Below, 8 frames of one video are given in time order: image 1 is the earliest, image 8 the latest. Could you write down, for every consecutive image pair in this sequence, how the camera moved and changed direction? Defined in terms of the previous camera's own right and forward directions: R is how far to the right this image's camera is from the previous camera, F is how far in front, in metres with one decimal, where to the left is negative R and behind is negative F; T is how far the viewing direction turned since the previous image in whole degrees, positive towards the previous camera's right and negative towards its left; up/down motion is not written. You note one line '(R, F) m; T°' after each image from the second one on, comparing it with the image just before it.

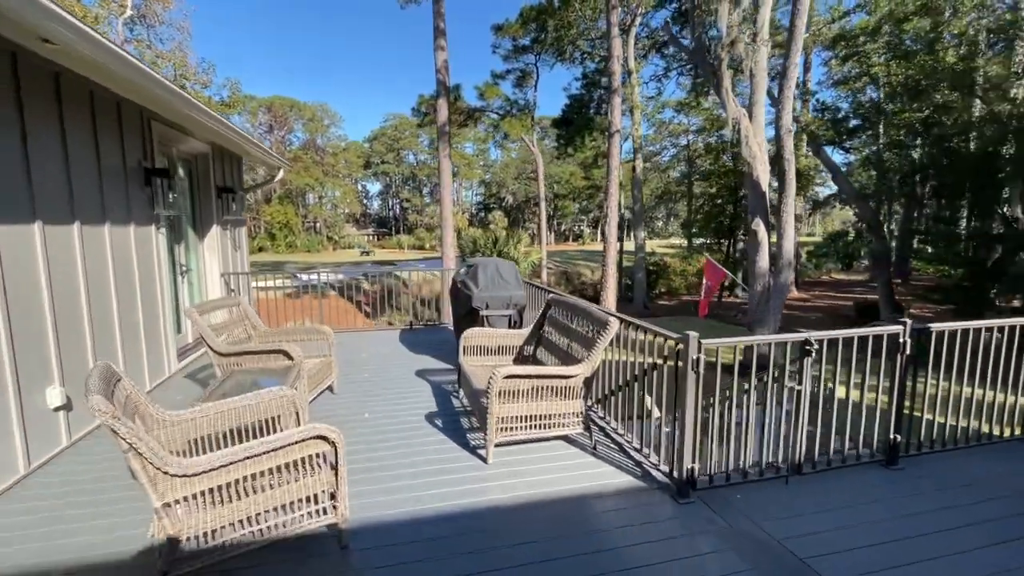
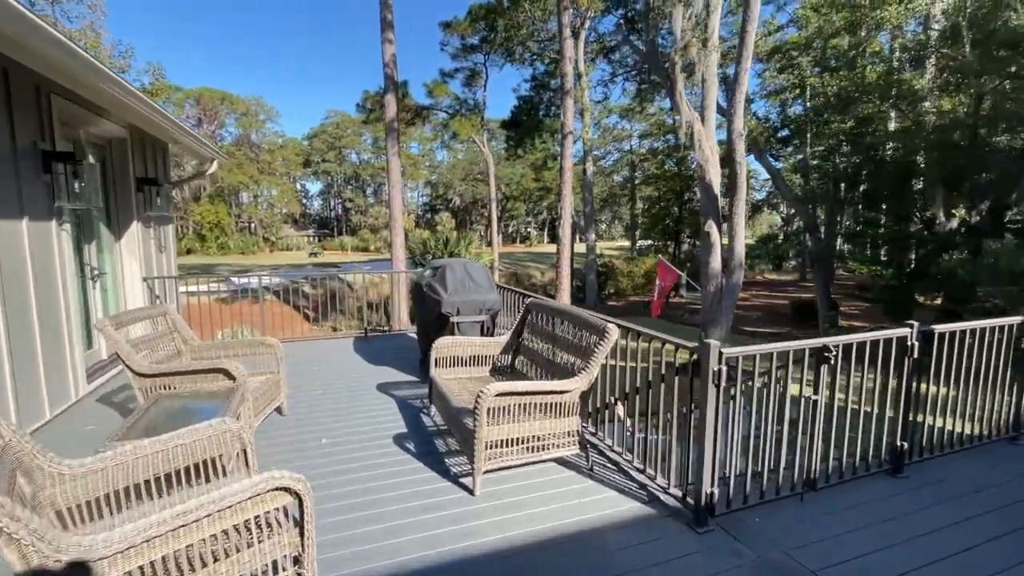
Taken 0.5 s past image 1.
(-0.2, +0.3) m; +6°
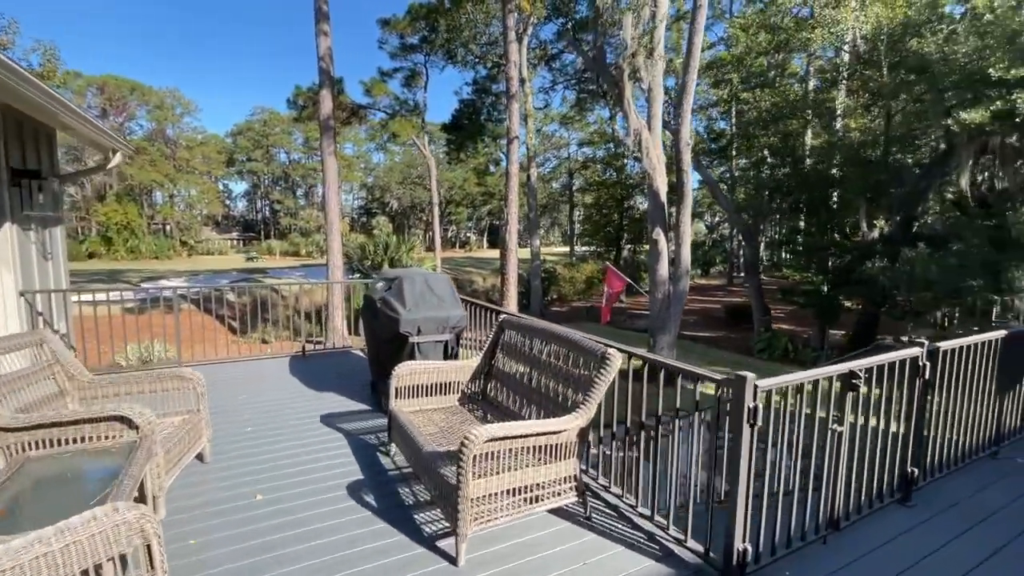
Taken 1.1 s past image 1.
(-0.2, +0.4) m; +7°
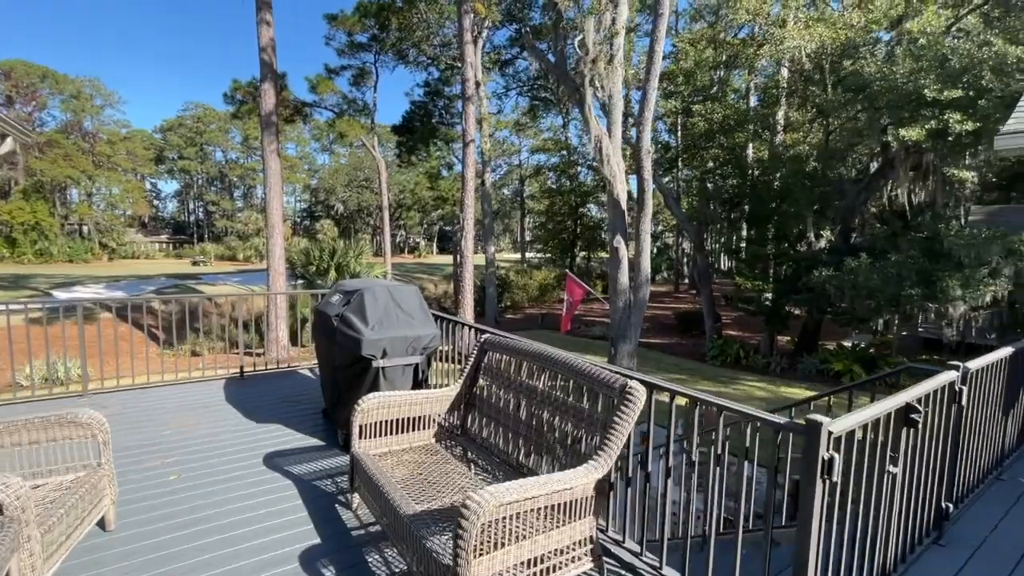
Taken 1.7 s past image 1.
(-0.1, +0.4) m; +5°
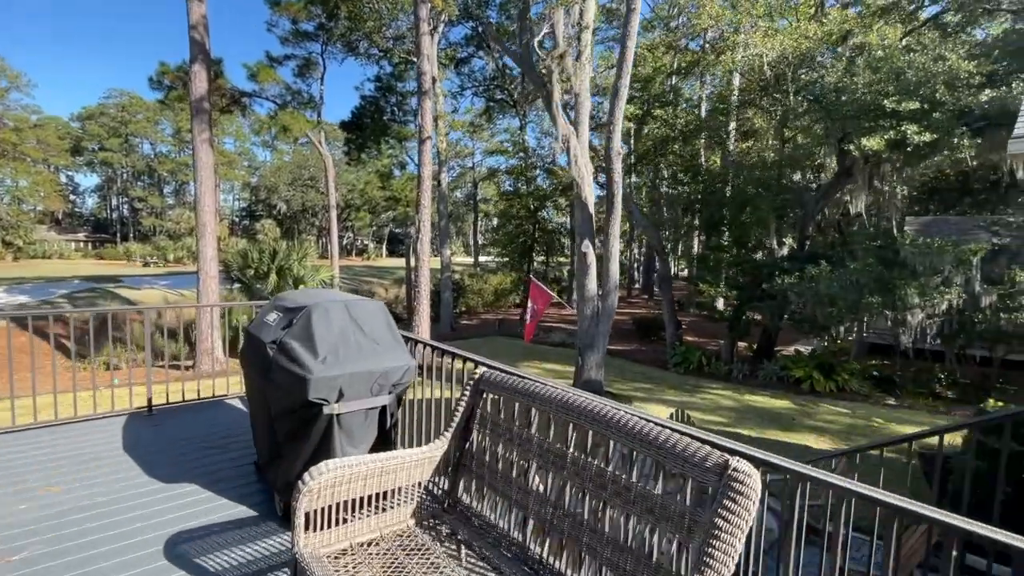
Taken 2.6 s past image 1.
(-0.2, +0.6) m; +5°
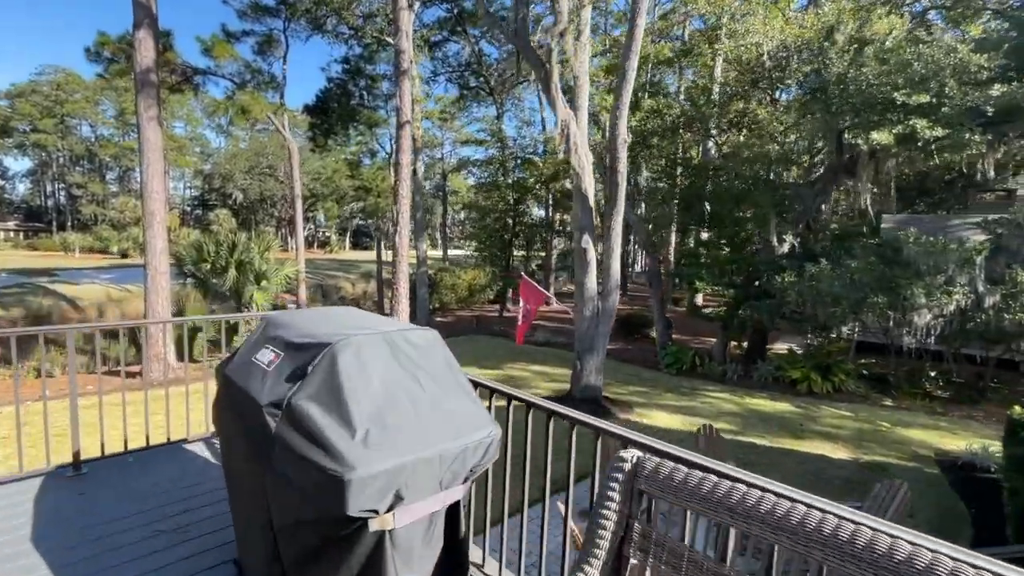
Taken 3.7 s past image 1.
(-0.5, +0.6) m; +4°
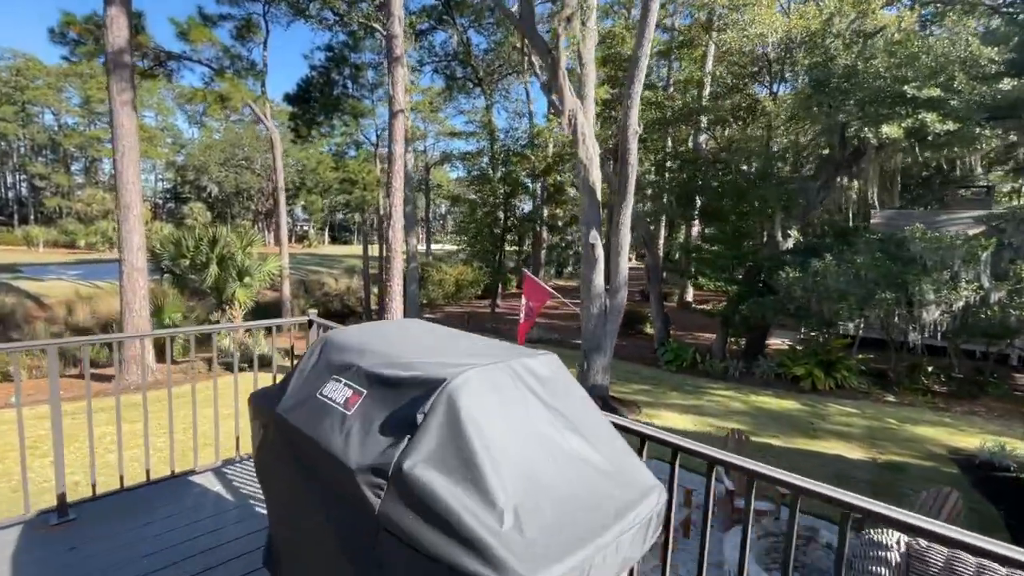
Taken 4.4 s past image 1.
(-0.4, +0.3) m; +2°
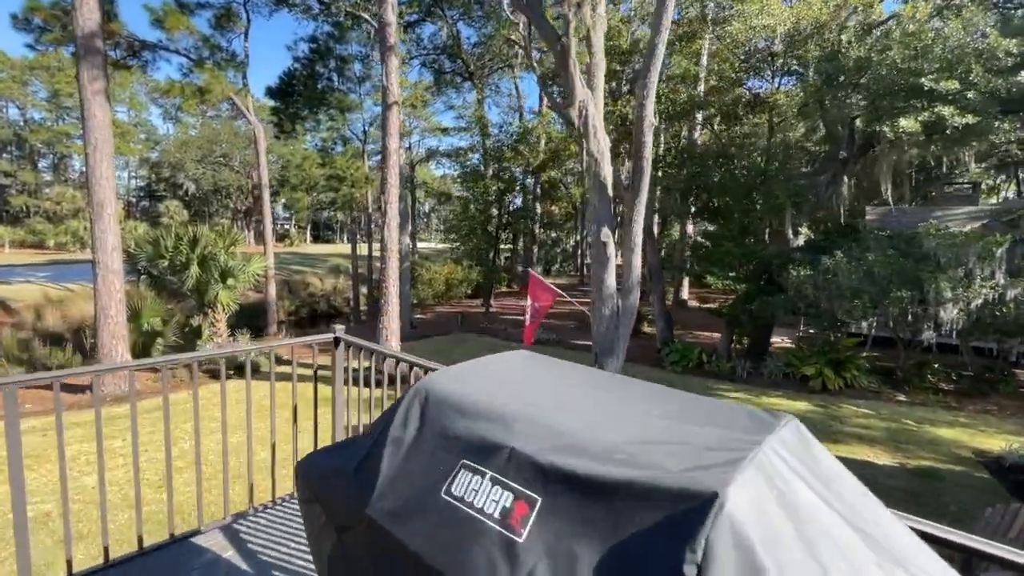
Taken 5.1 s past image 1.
(-0.3, +0.4) m; +2°
